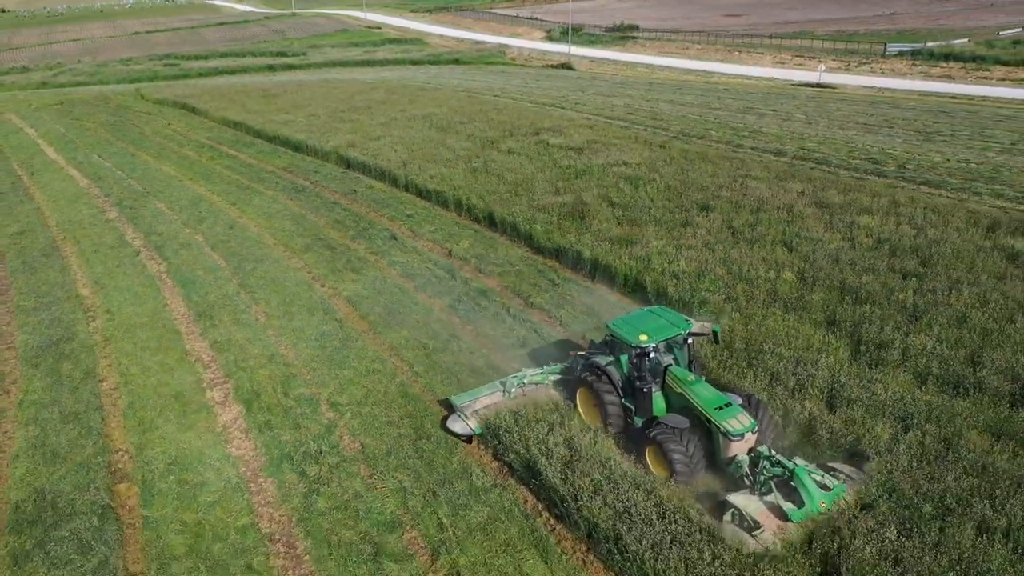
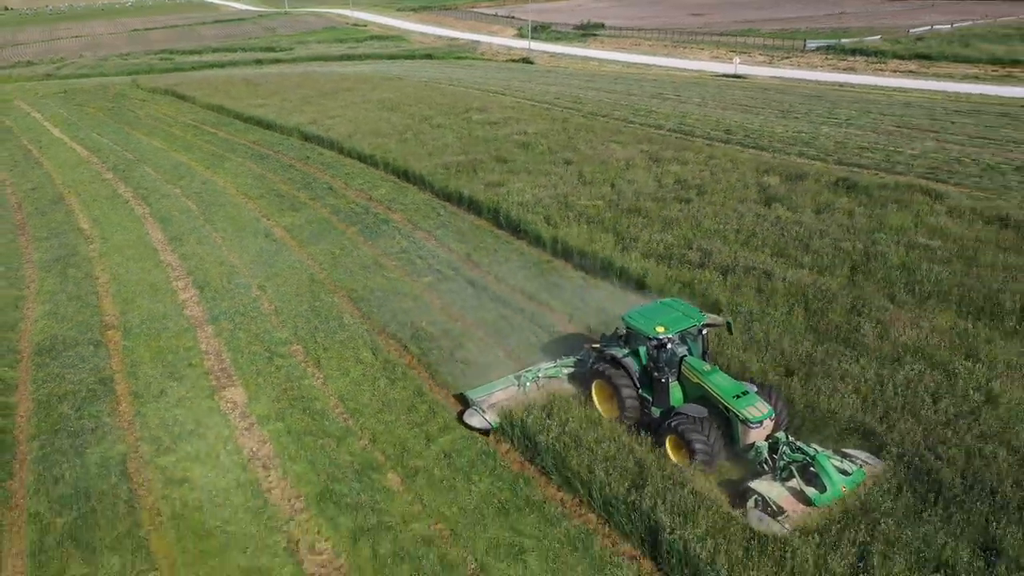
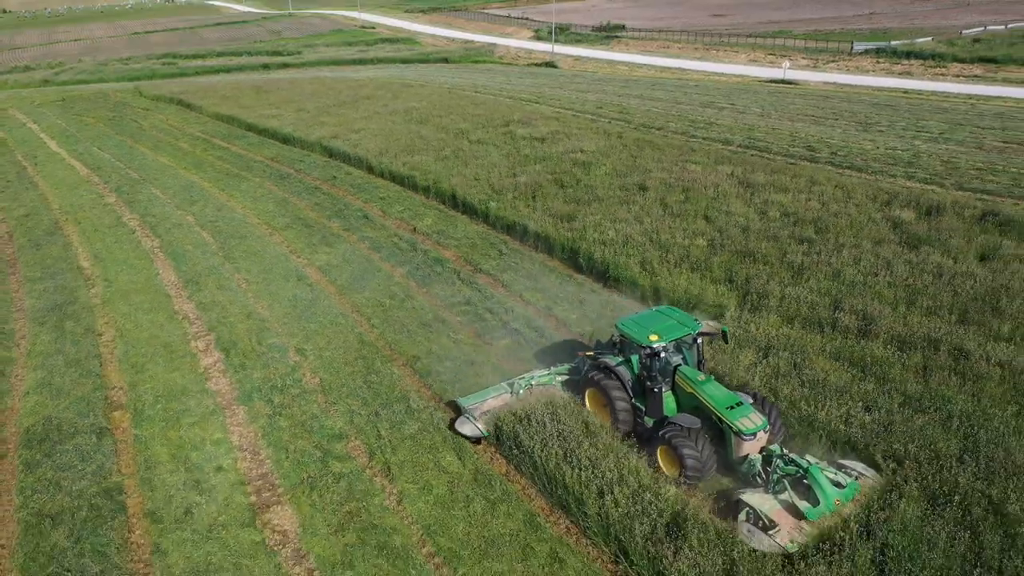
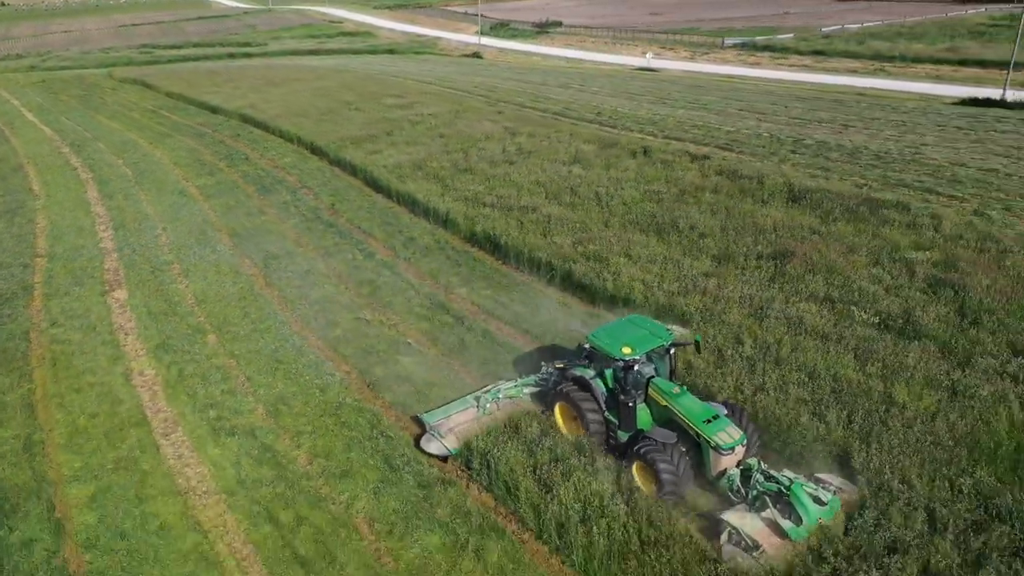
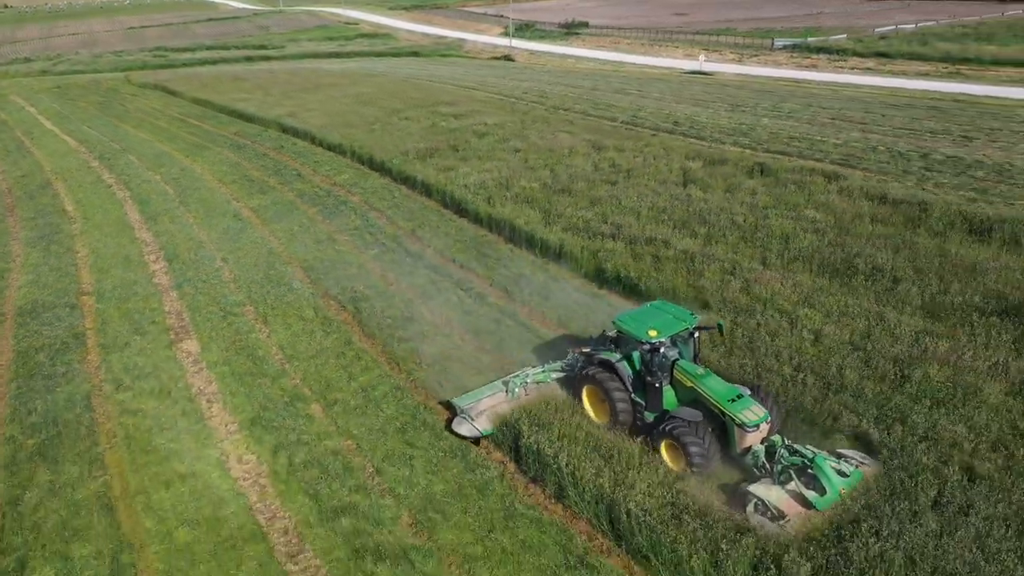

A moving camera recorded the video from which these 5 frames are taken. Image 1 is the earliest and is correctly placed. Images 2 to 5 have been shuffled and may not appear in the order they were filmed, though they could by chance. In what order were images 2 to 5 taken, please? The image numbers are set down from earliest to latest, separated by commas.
3, 2, 5, 4
